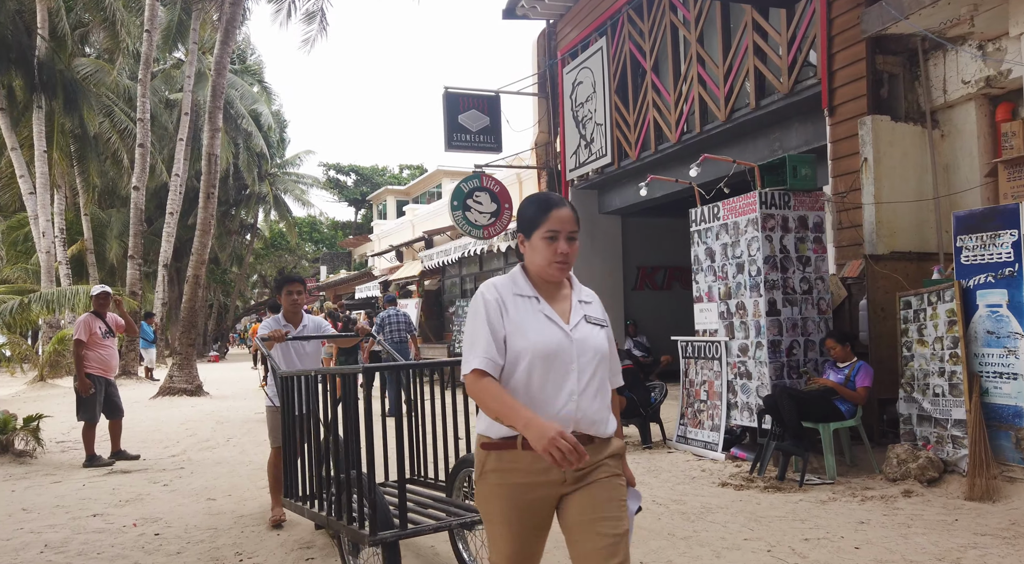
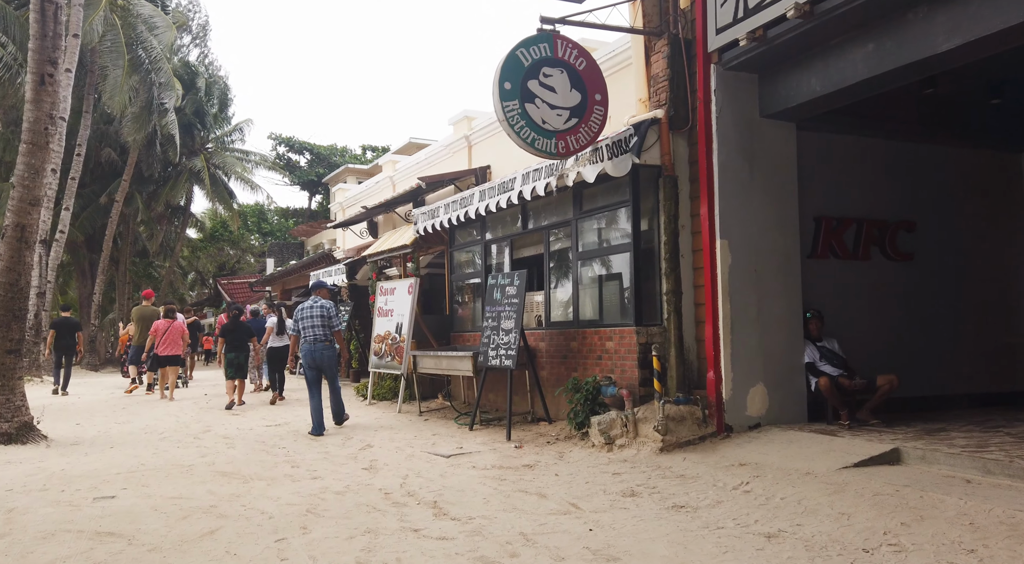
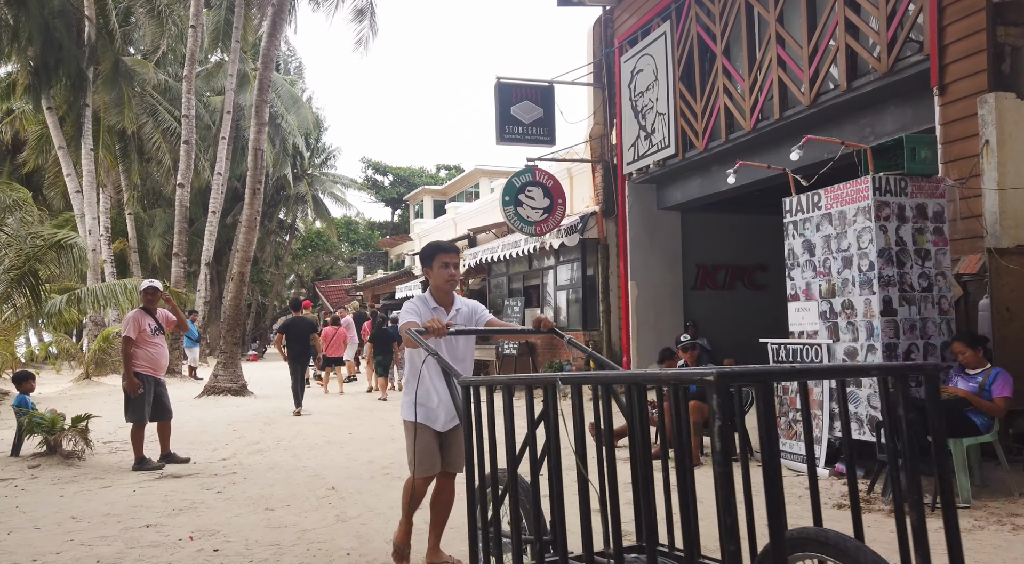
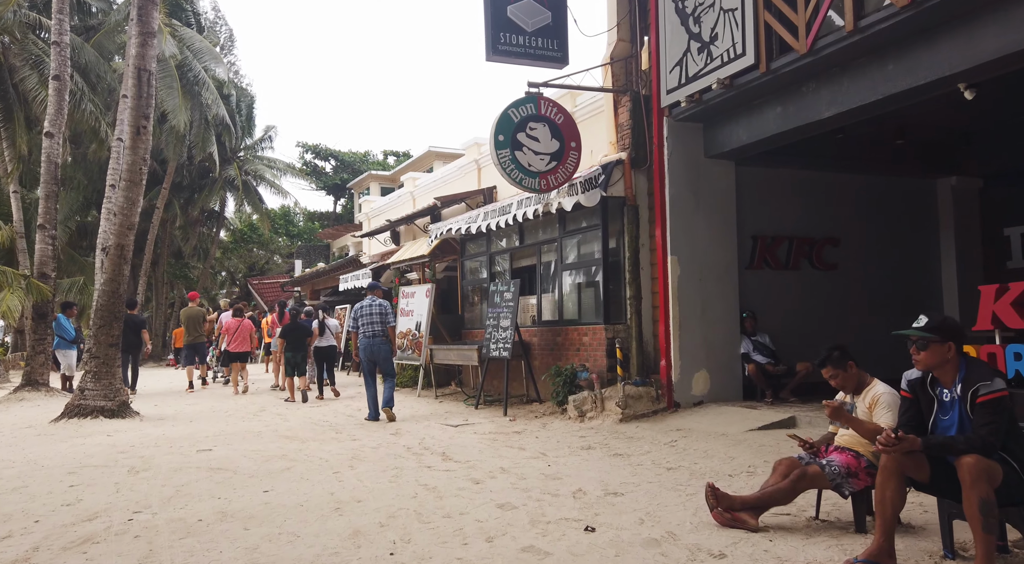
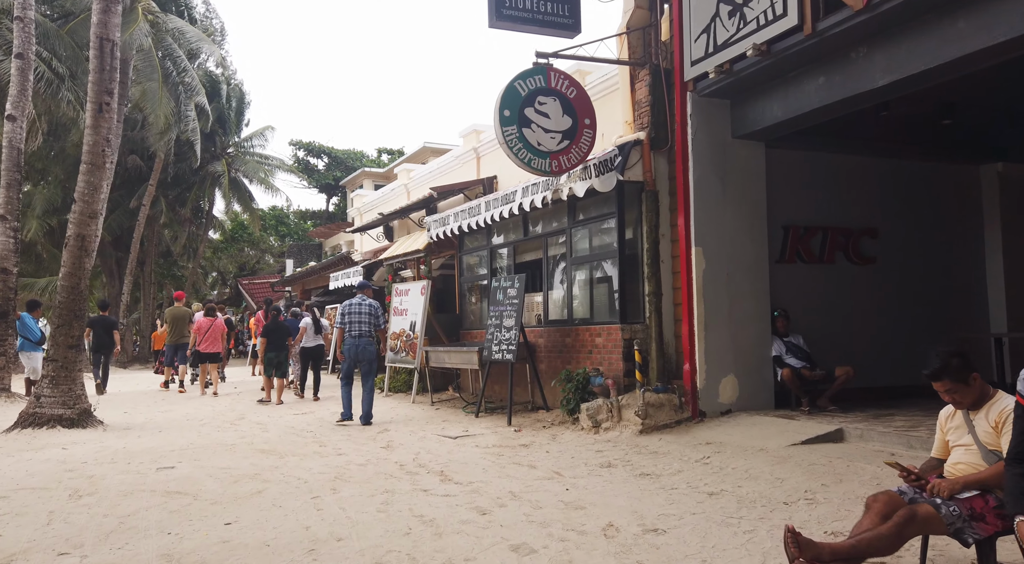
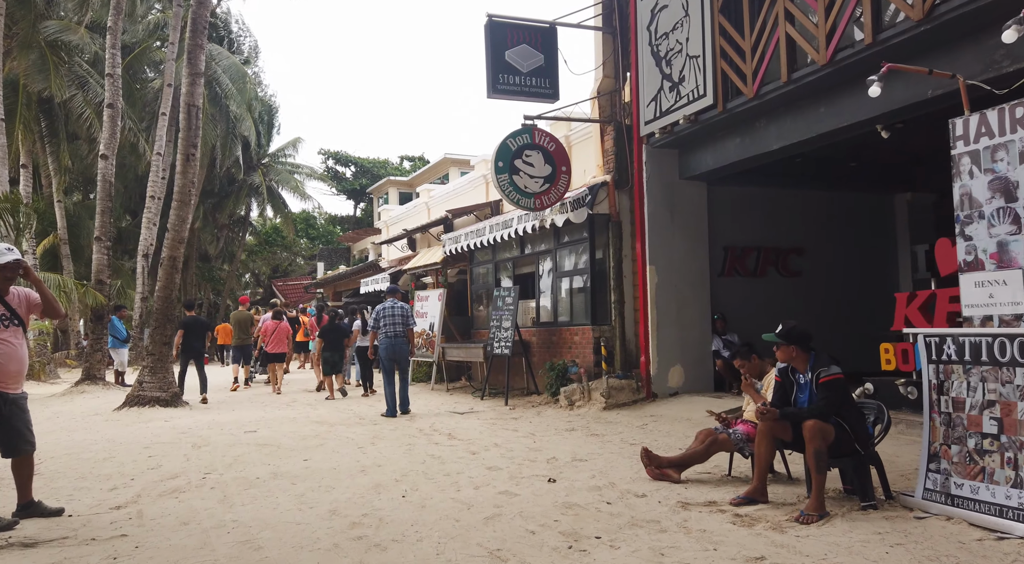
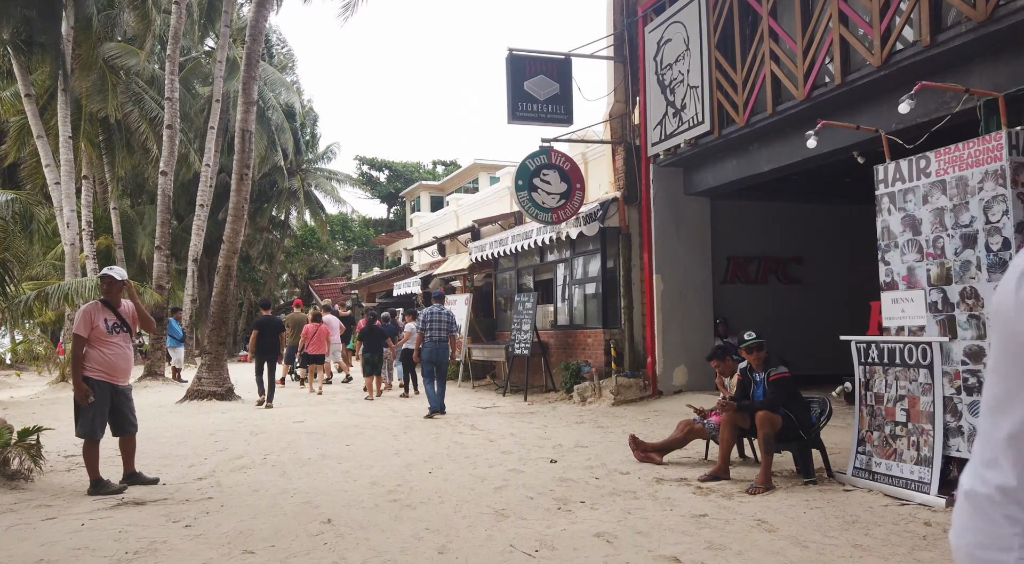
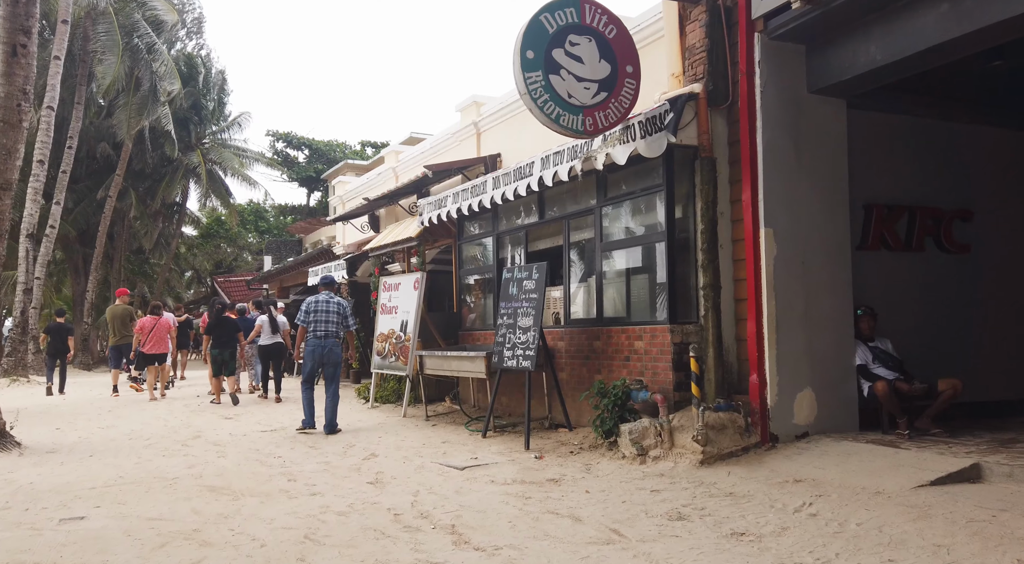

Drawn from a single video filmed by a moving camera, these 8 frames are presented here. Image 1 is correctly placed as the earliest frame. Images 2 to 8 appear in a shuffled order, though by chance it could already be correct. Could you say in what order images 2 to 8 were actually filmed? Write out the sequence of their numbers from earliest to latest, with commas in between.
3, 7, 6, 4, 5, 2, 8
